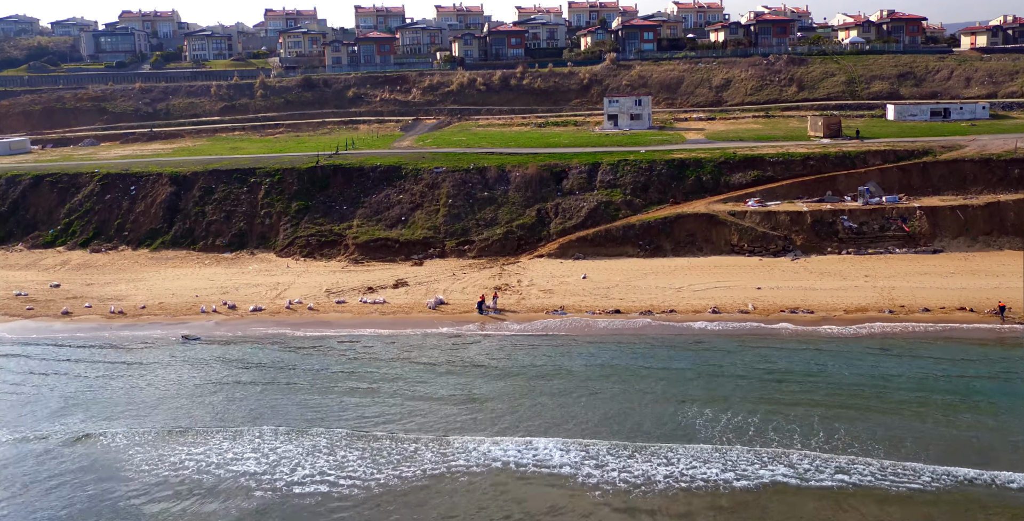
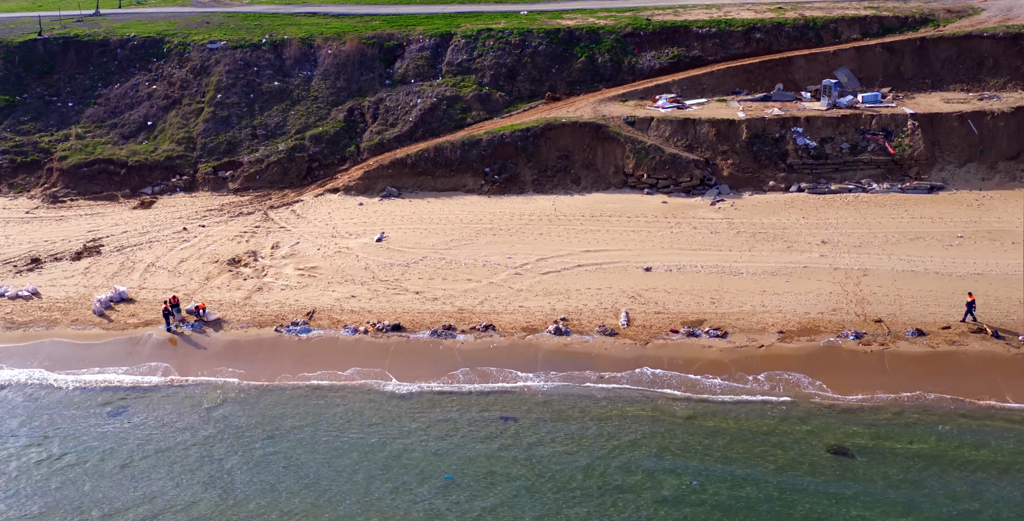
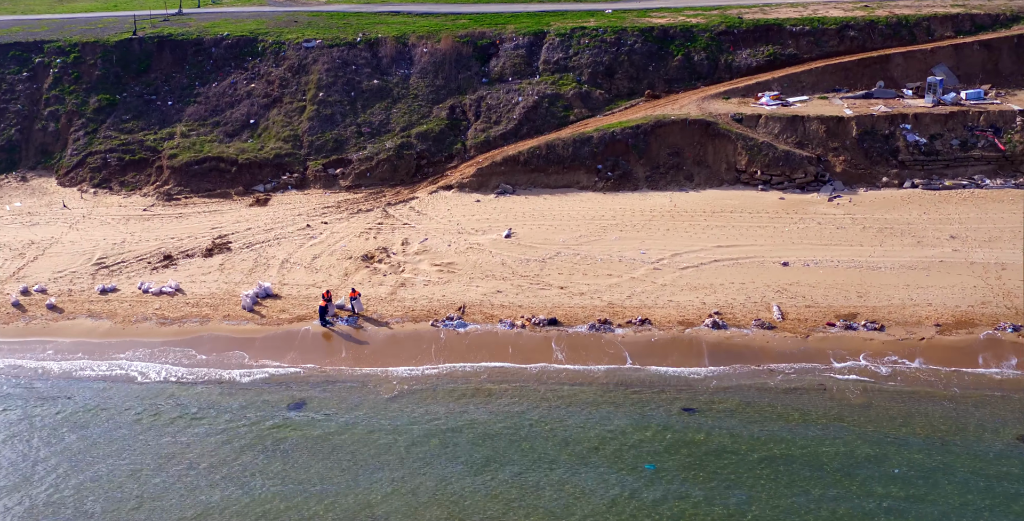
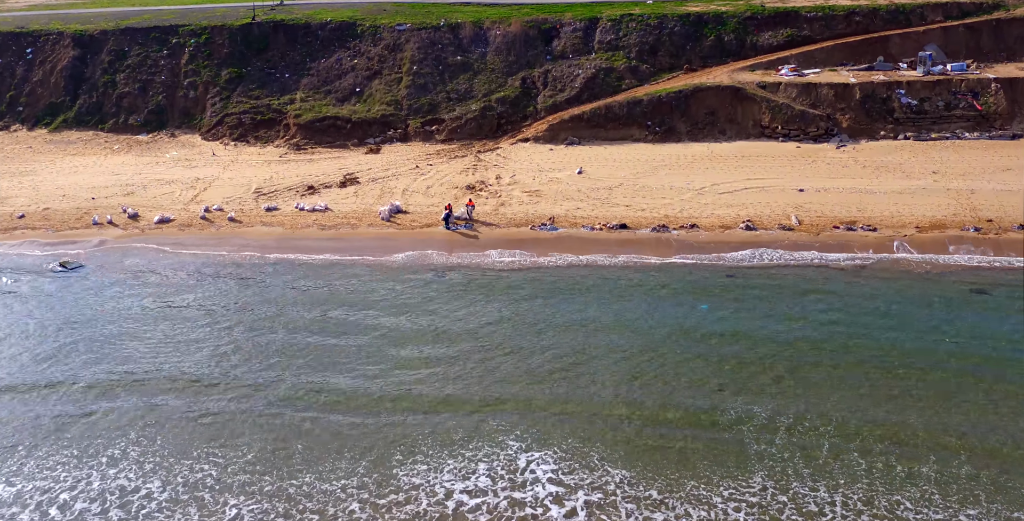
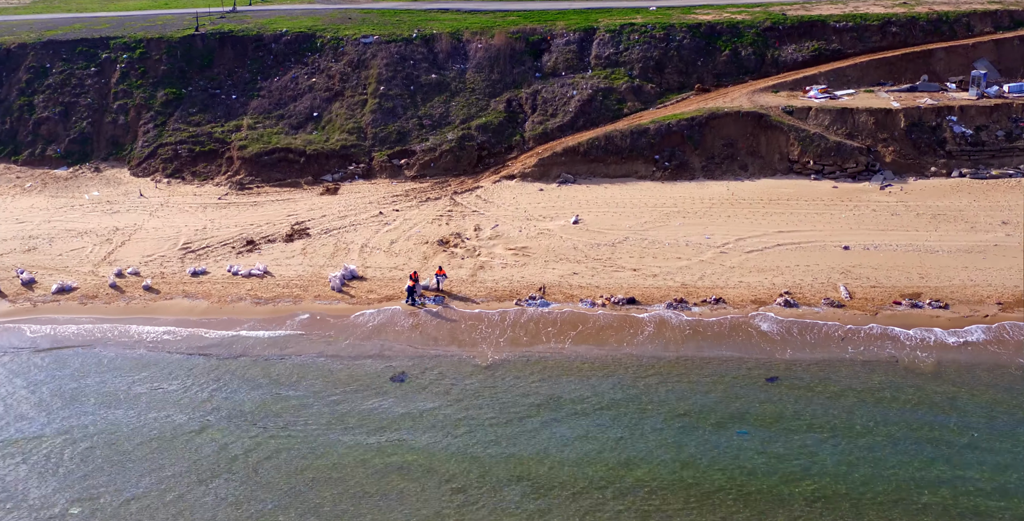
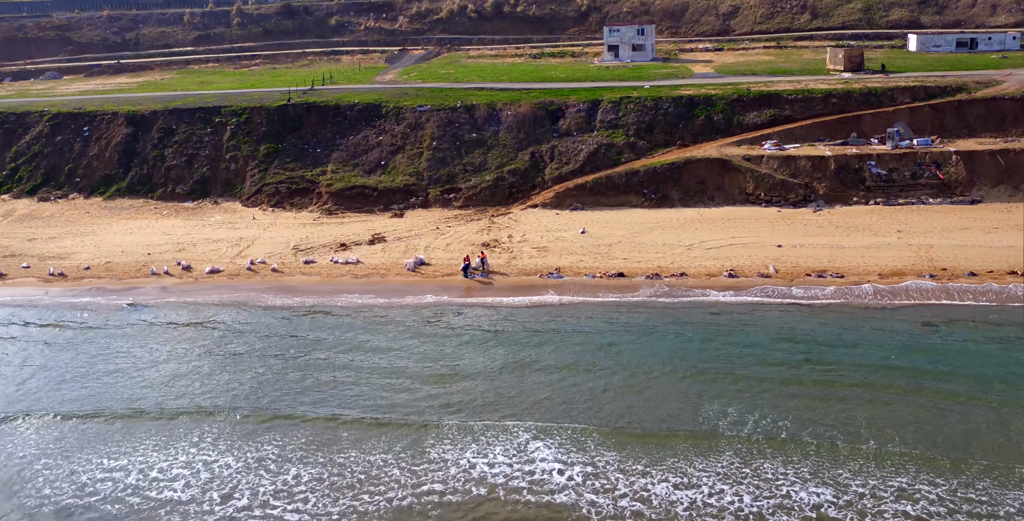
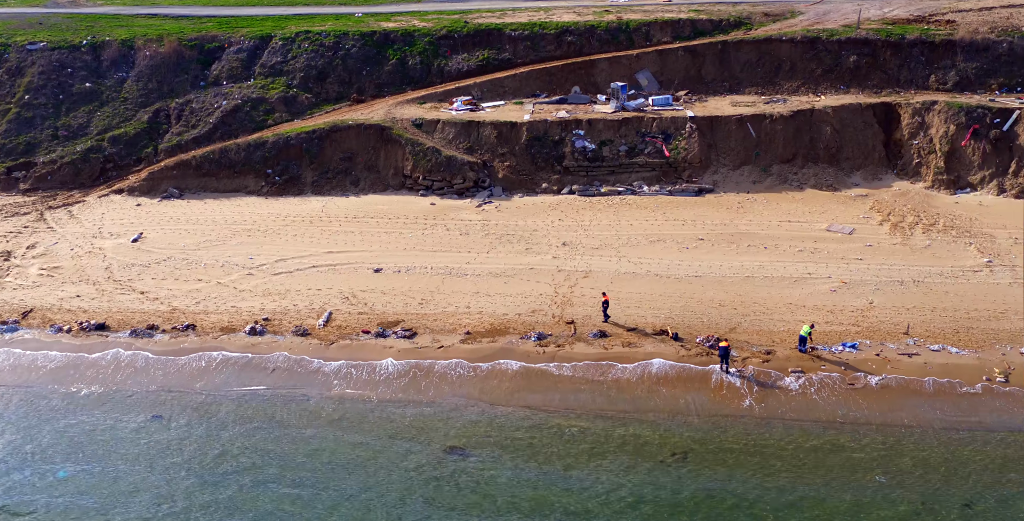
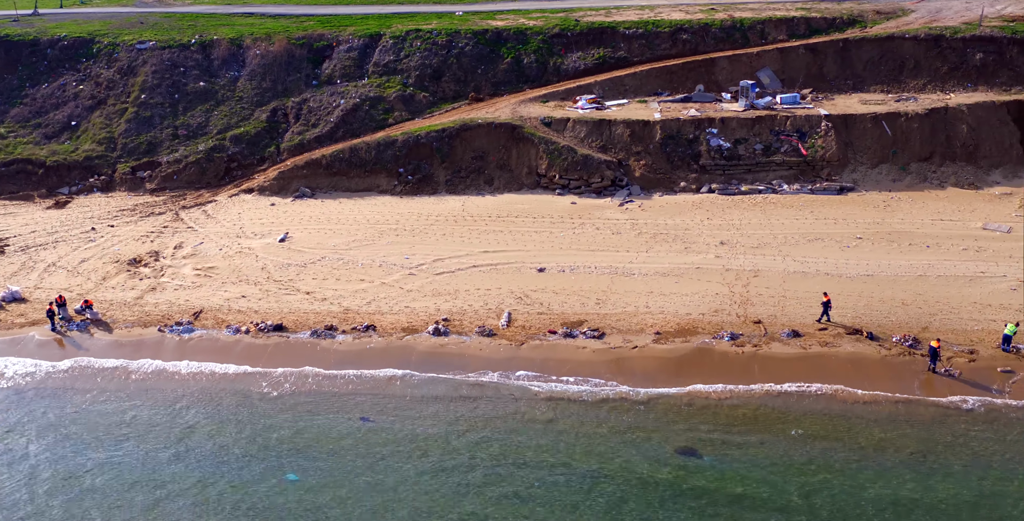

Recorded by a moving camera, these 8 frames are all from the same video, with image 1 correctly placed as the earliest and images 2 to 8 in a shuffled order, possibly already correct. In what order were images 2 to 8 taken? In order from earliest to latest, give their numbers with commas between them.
6, 4, 5, 3, 2, 8, 7
